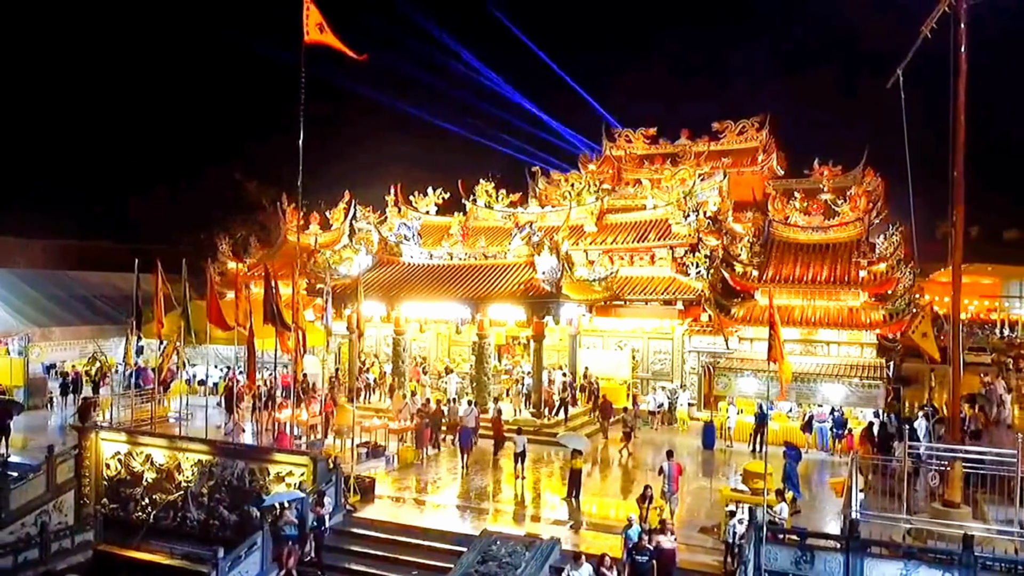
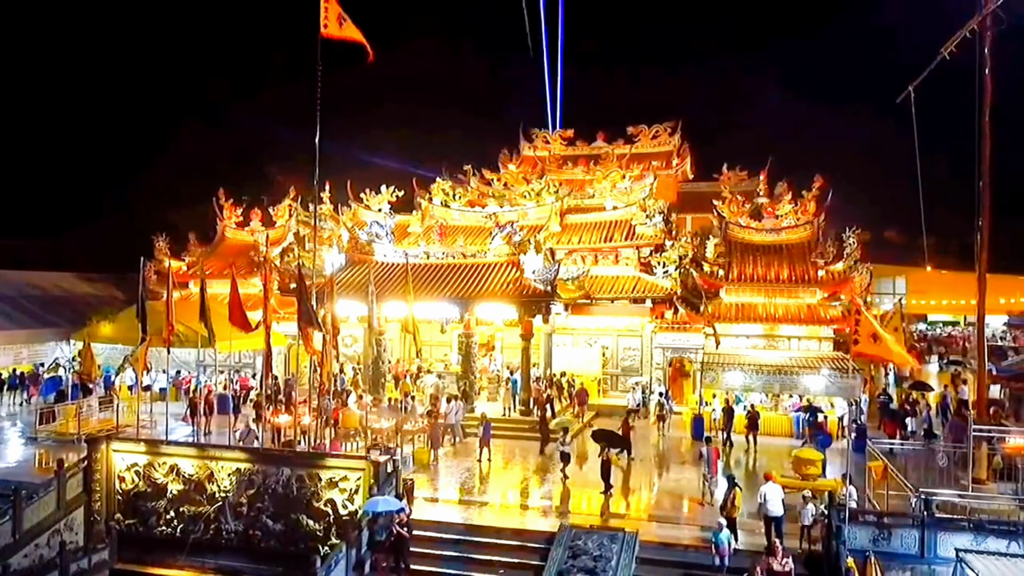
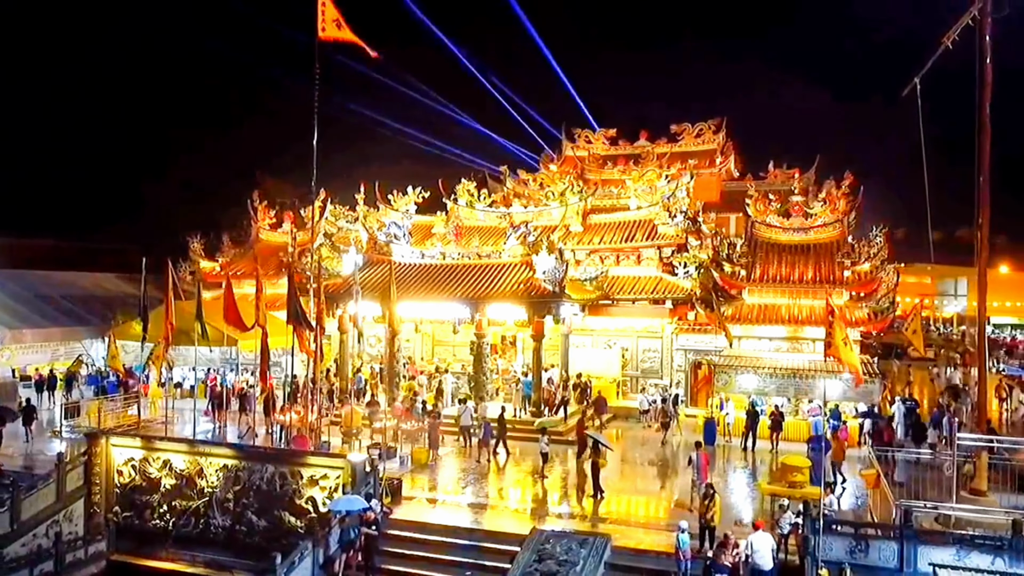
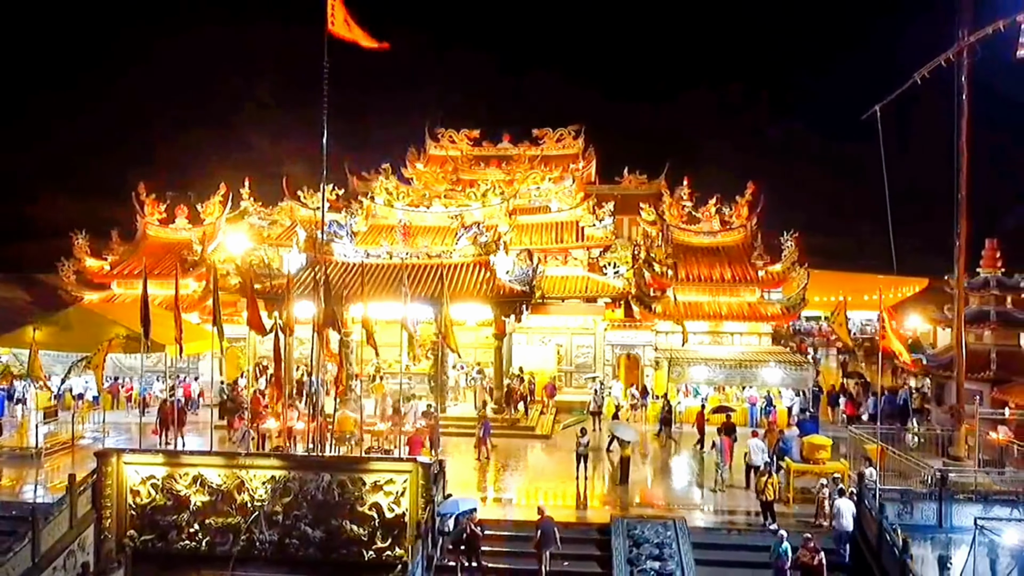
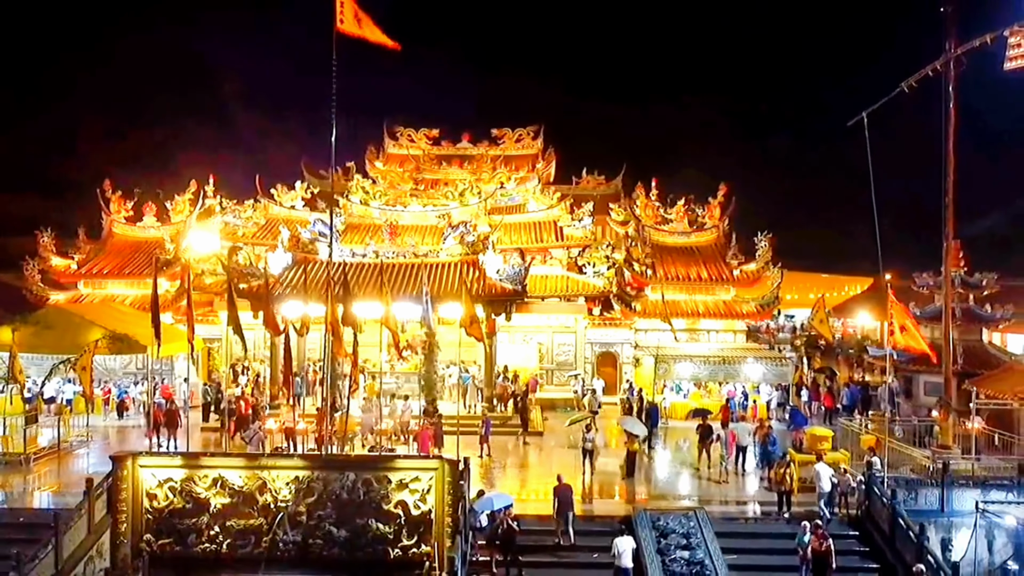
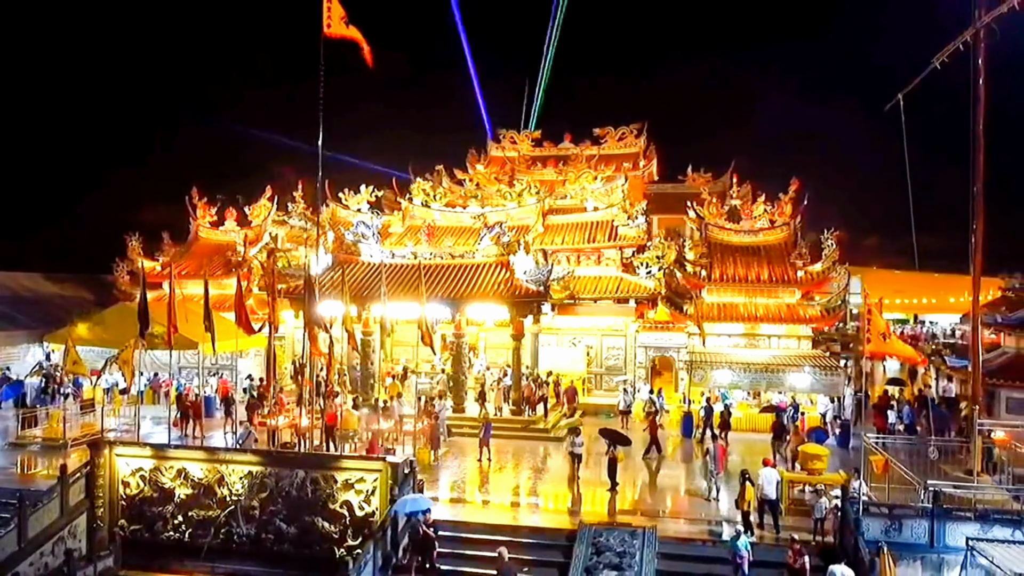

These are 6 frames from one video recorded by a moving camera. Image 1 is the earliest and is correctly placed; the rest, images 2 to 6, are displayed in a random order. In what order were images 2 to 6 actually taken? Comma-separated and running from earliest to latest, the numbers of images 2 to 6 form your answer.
3, 2, 6, 4, 5
